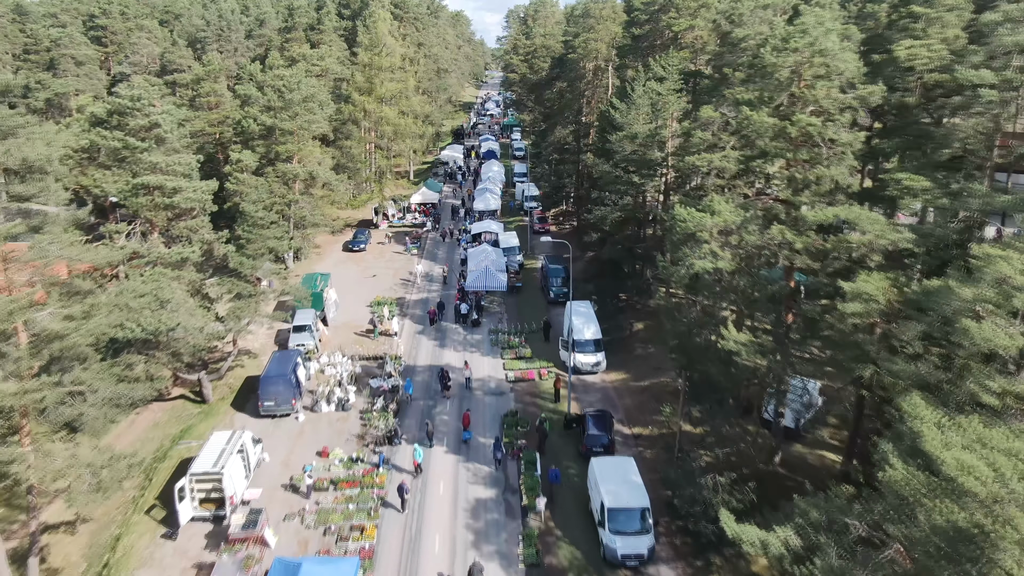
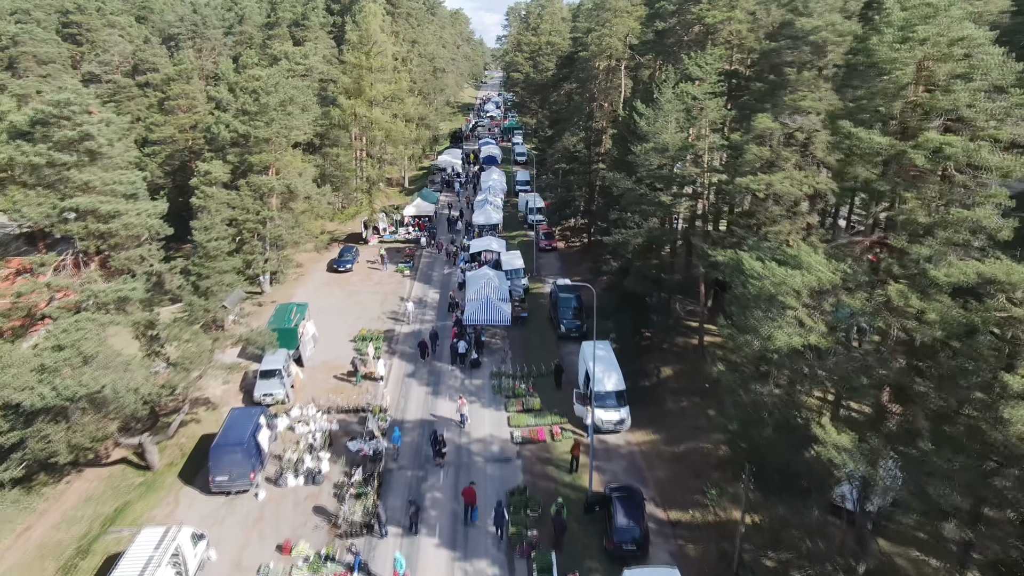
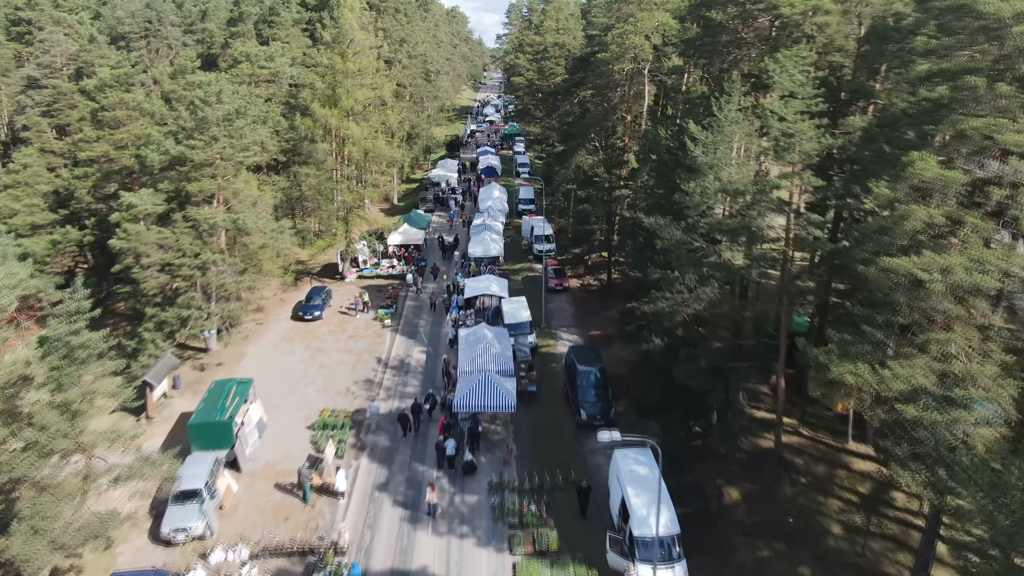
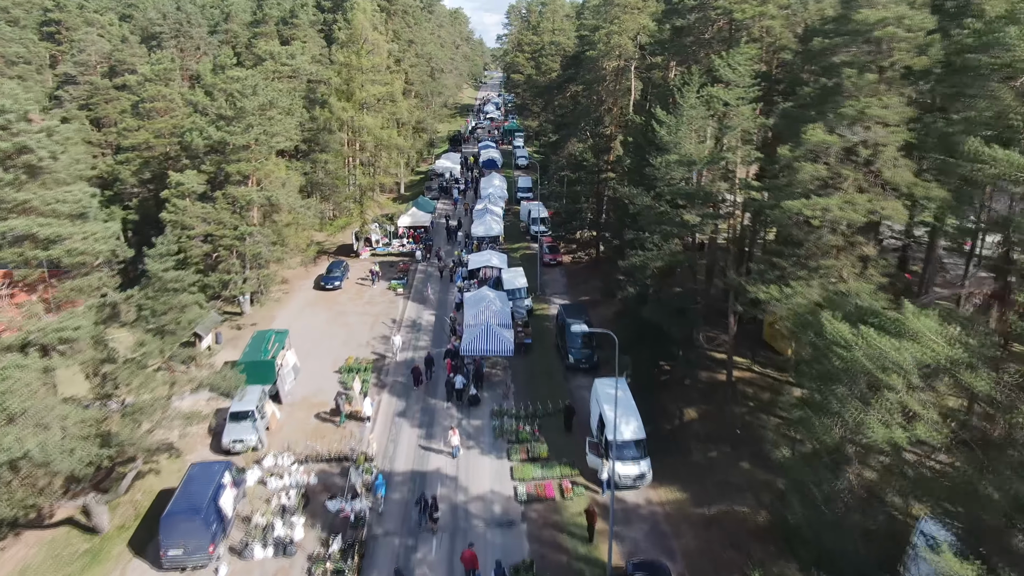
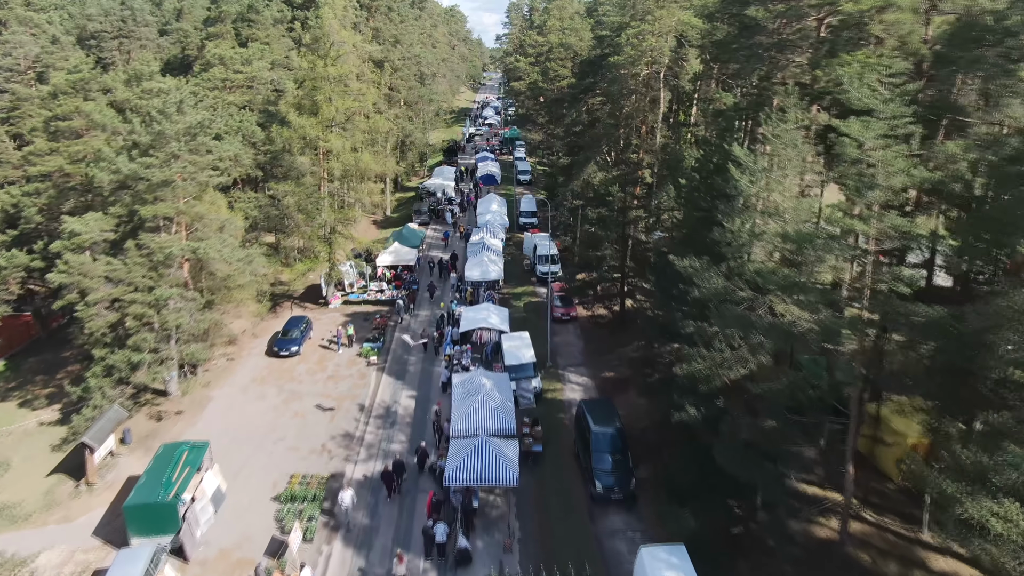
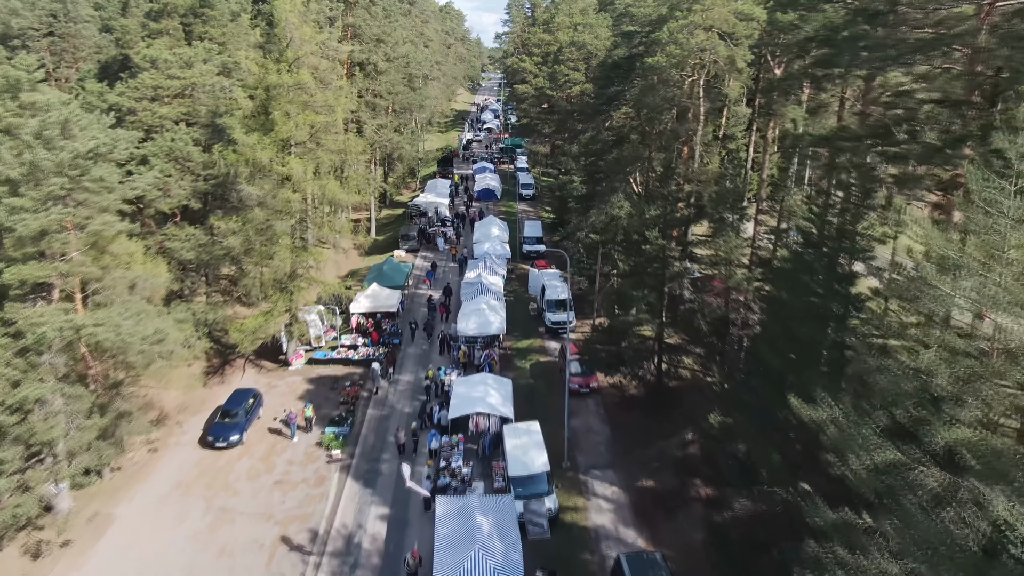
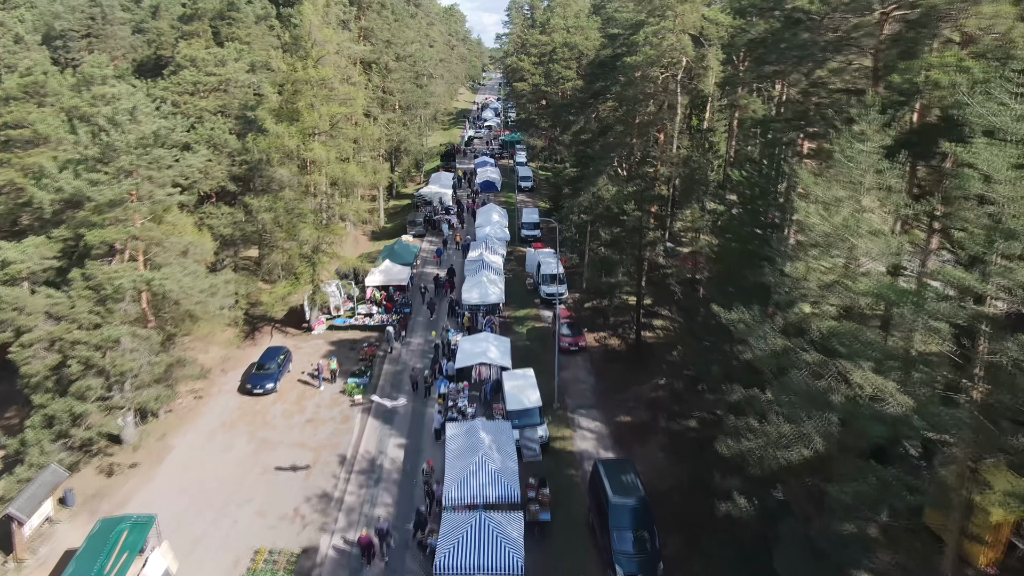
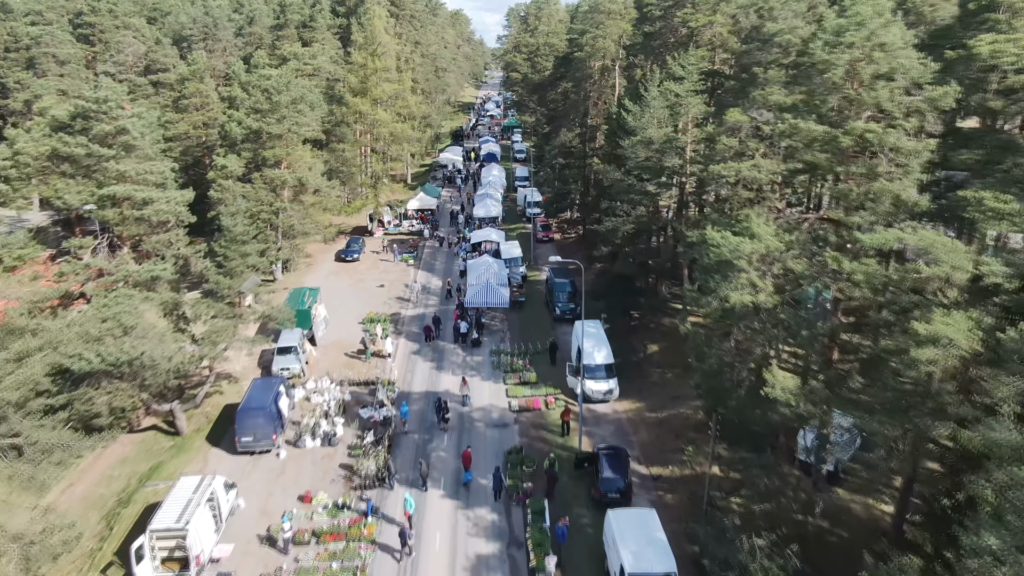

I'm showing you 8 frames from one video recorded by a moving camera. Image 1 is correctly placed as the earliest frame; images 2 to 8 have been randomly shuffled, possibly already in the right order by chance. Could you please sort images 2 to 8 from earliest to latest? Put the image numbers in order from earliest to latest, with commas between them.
8, 2, 4, 3, 5, 7, 6
